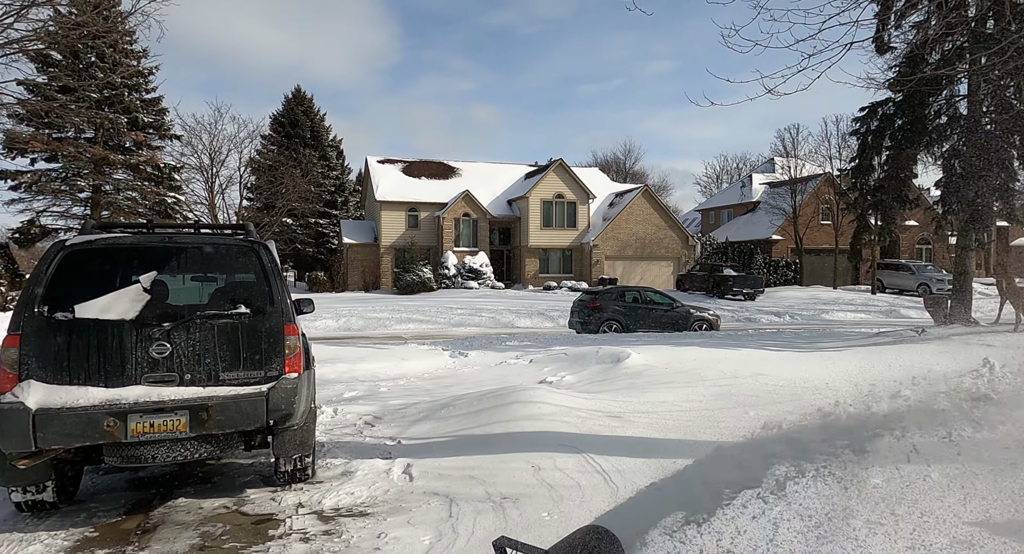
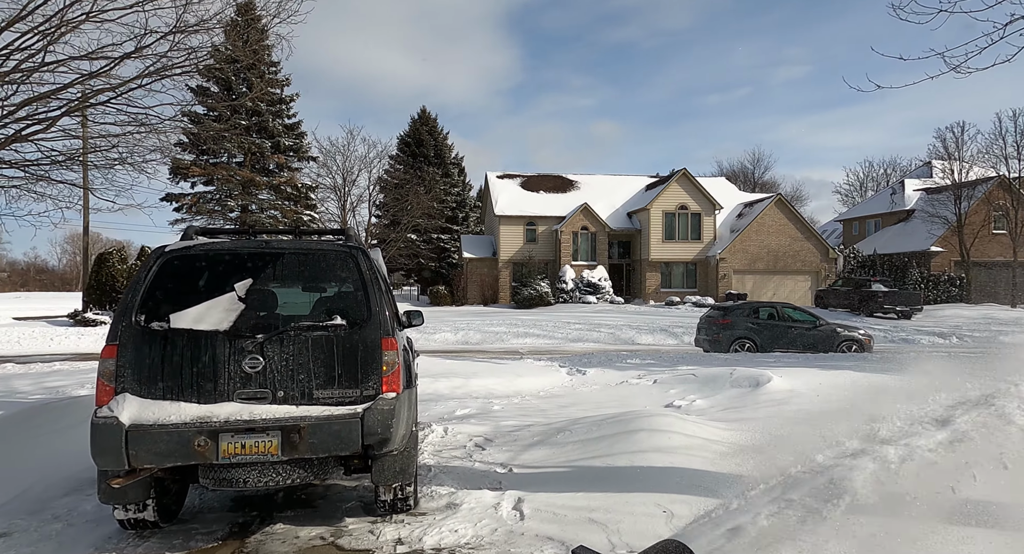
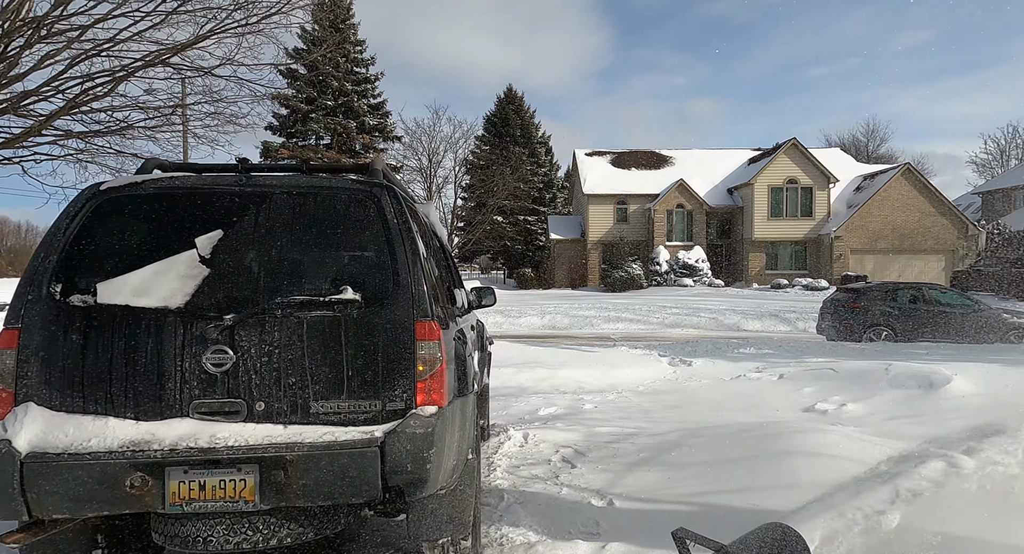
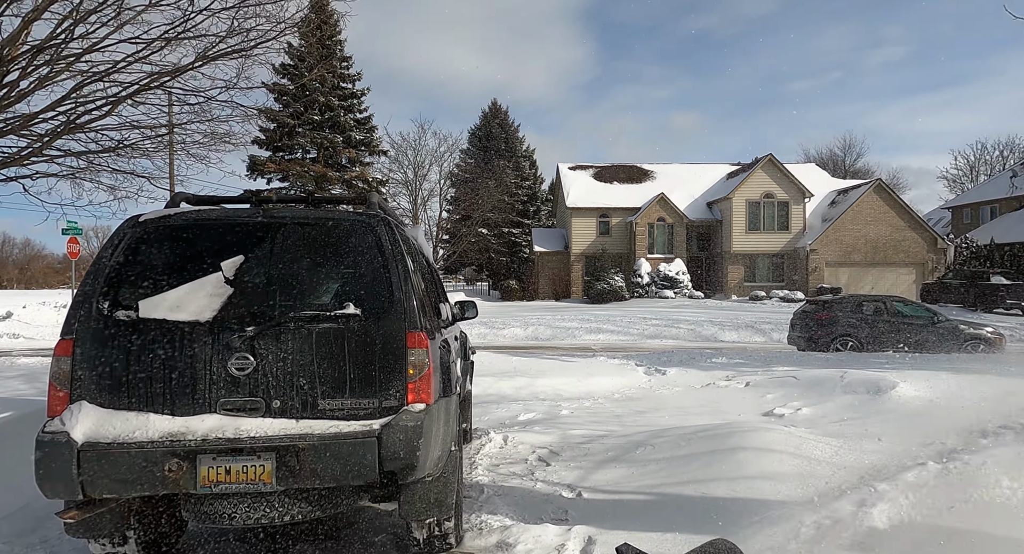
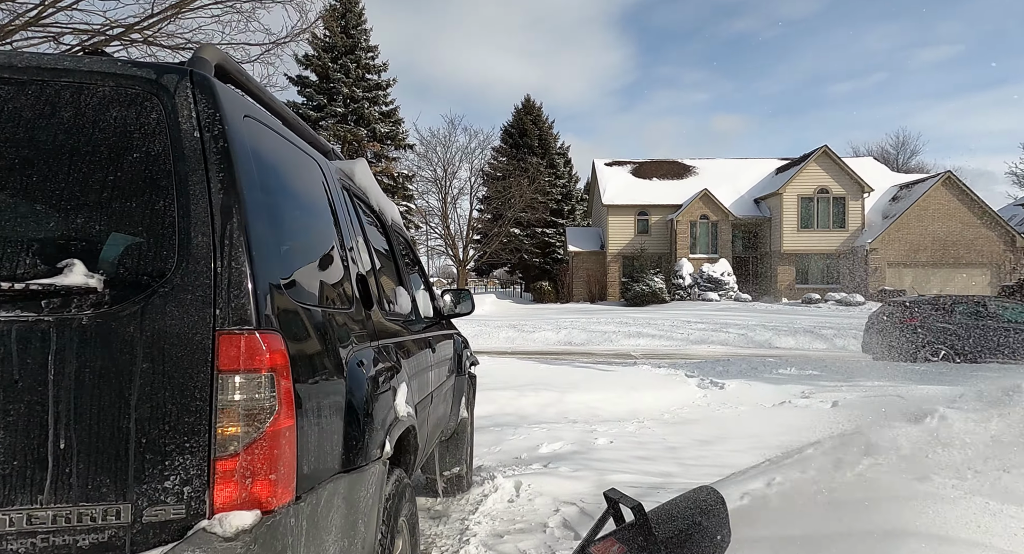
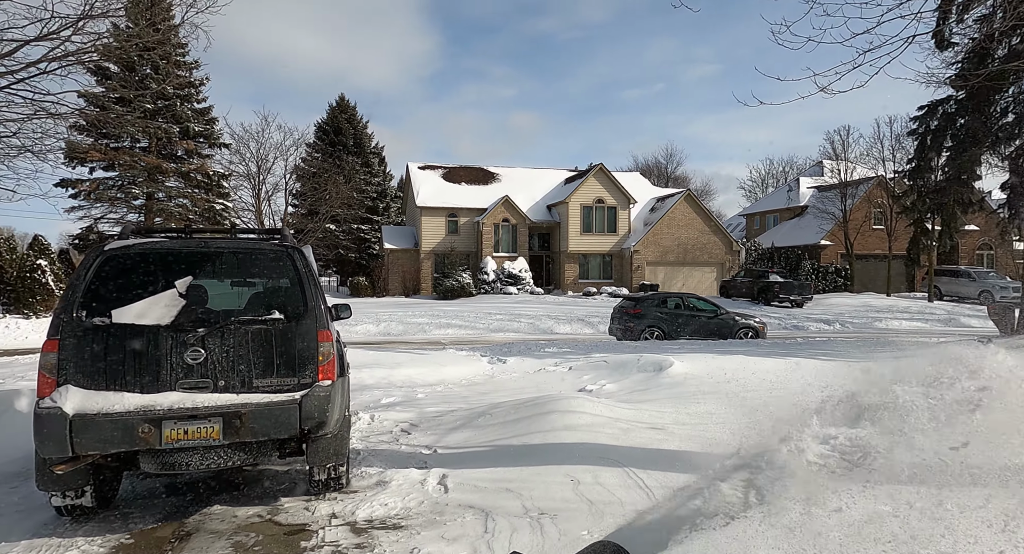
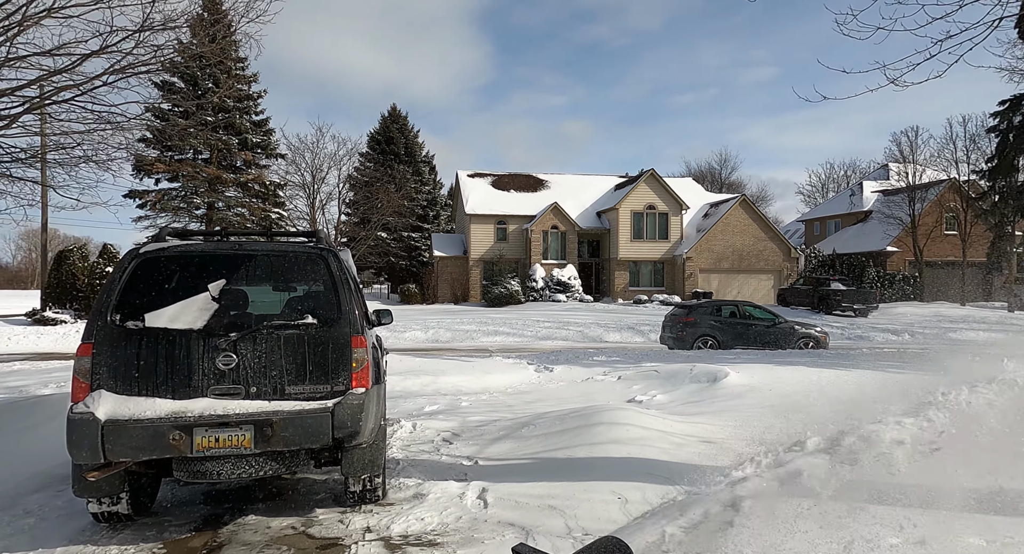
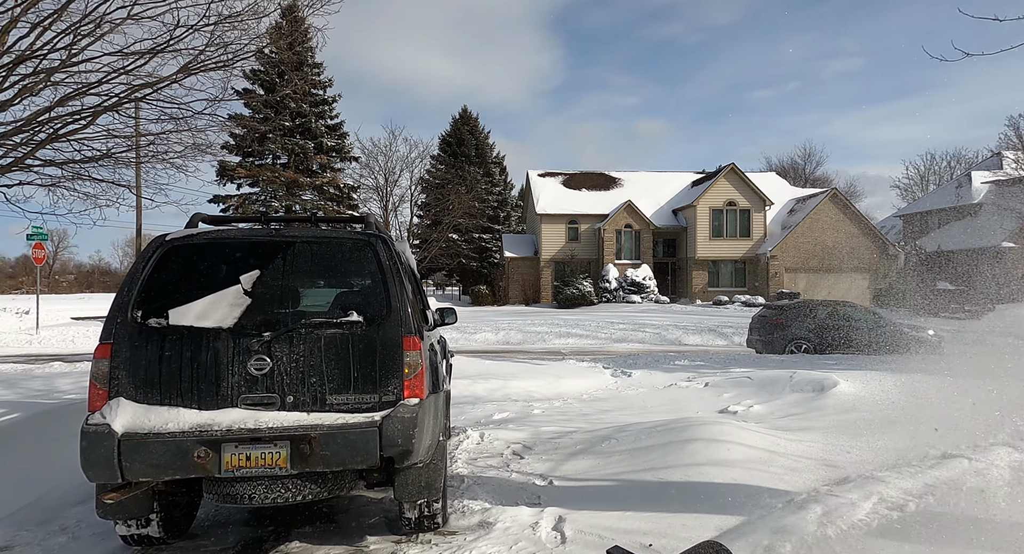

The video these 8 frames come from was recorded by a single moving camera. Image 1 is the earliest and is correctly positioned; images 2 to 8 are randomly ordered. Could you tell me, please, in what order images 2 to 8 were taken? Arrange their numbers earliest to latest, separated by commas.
6, 7, 2, 8, 4, 3, 5
